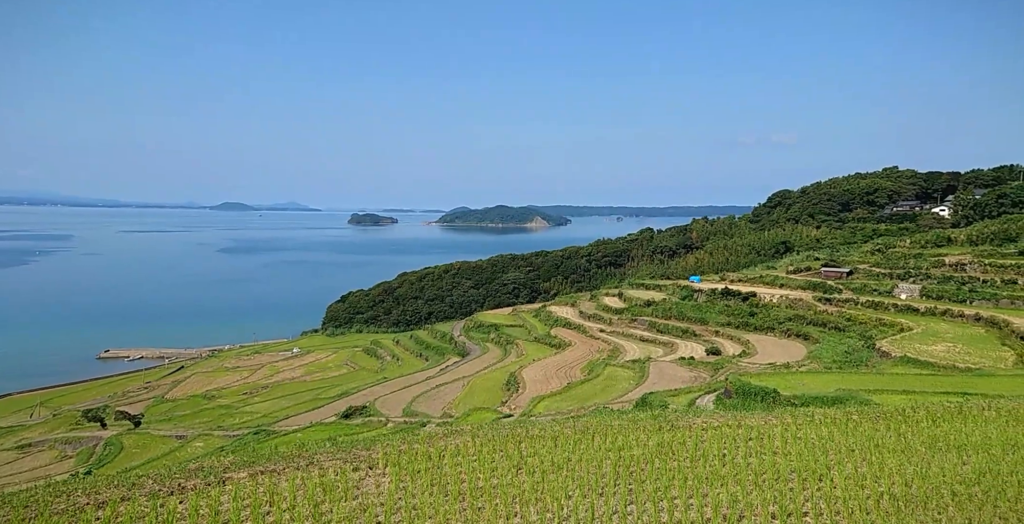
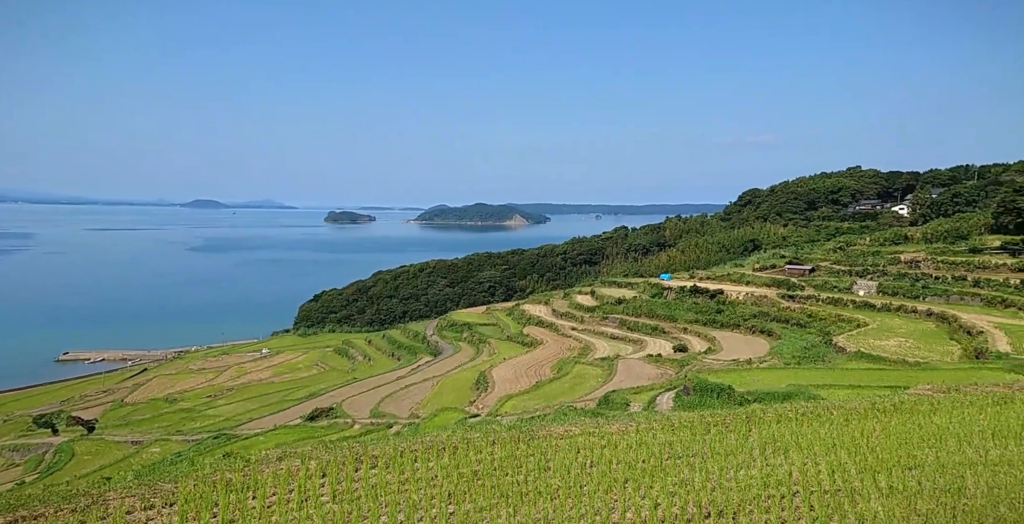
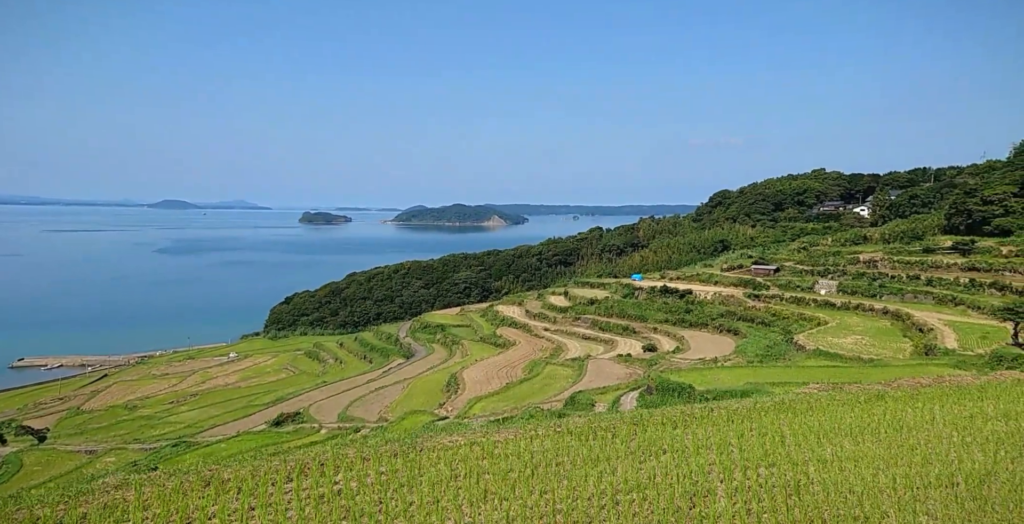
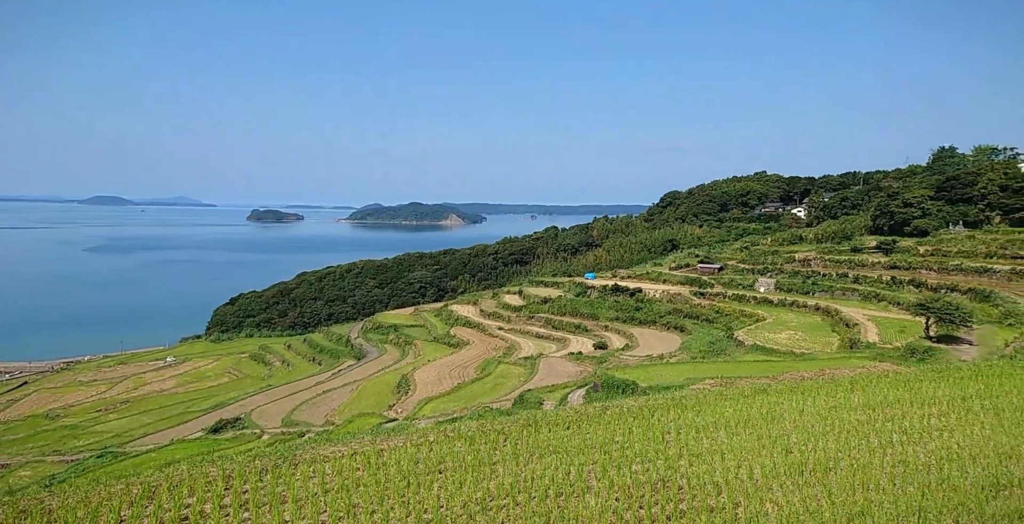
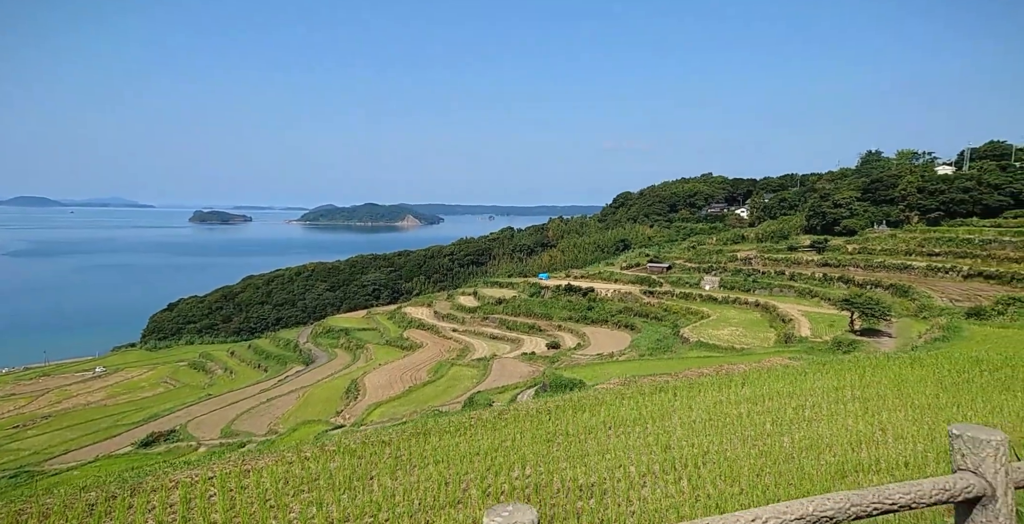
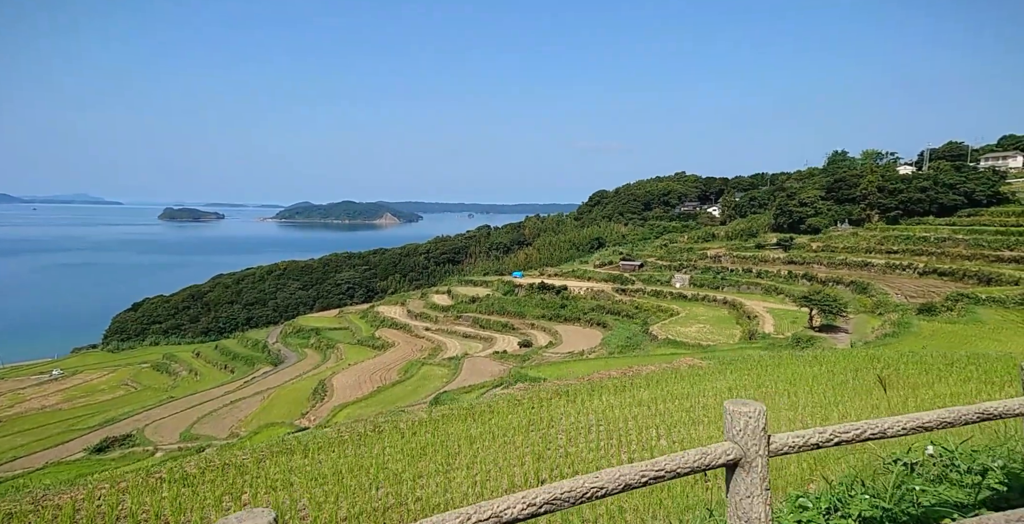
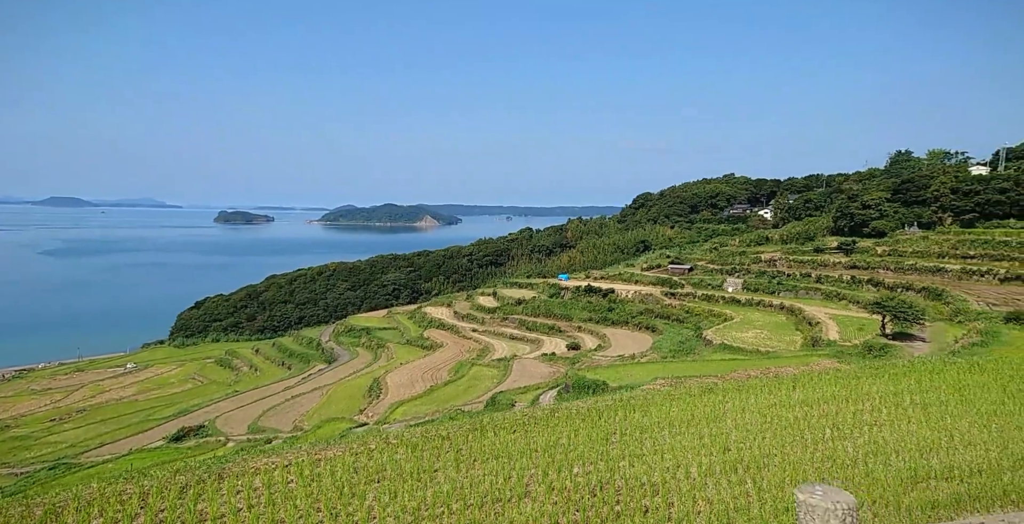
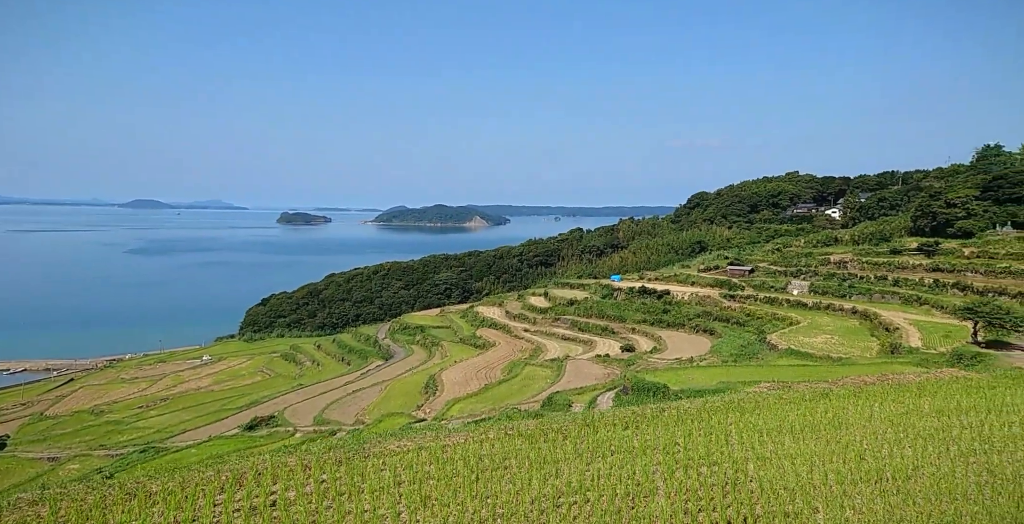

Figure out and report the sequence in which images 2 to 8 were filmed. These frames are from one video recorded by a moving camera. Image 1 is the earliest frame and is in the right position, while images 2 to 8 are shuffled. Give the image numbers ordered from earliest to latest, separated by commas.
2, 3, 8, 4, 7, 5, 6
